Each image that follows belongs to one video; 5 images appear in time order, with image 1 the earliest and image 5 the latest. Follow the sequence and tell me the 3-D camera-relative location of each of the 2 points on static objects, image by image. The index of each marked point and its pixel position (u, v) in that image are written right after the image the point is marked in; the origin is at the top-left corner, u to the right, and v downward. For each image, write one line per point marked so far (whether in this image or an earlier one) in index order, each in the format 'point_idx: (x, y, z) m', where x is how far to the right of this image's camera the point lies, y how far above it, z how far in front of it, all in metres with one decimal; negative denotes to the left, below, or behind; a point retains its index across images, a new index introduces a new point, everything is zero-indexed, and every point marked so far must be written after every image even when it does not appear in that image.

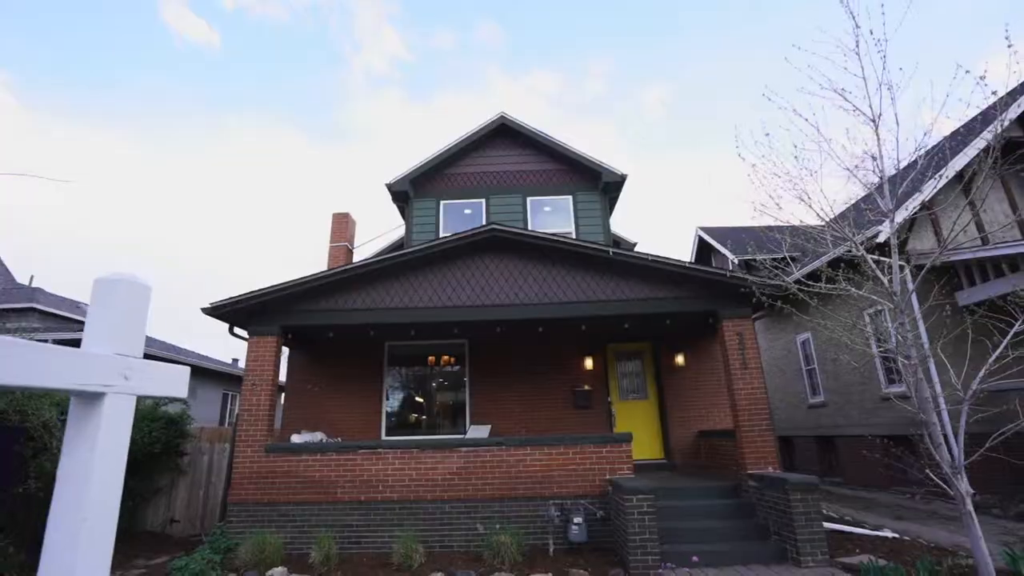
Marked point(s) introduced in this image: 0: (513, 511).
0: (0.0, -2.8, +6.8) m
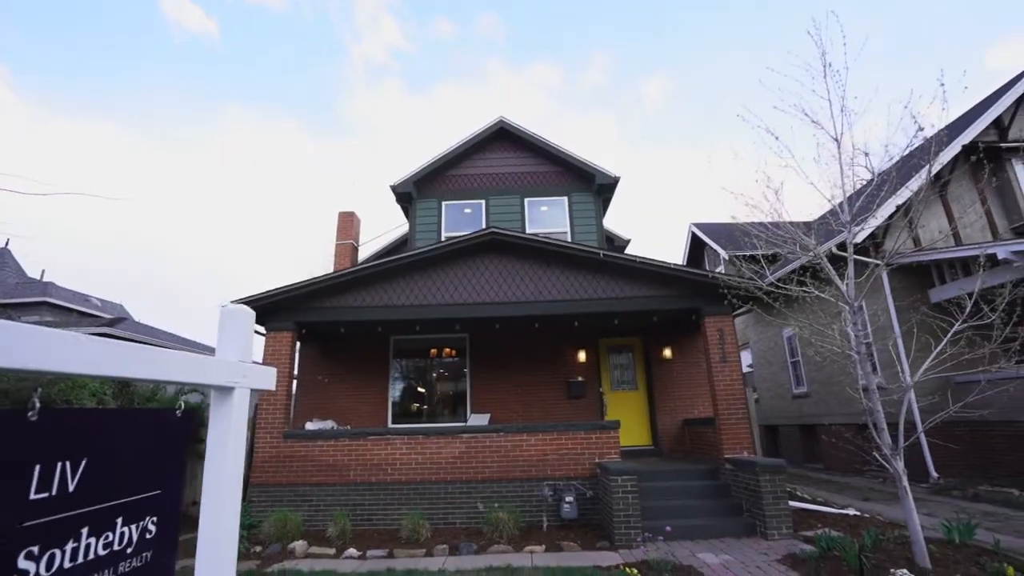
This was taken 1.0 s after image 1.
0: (0.0, -2.8, +7.5) m
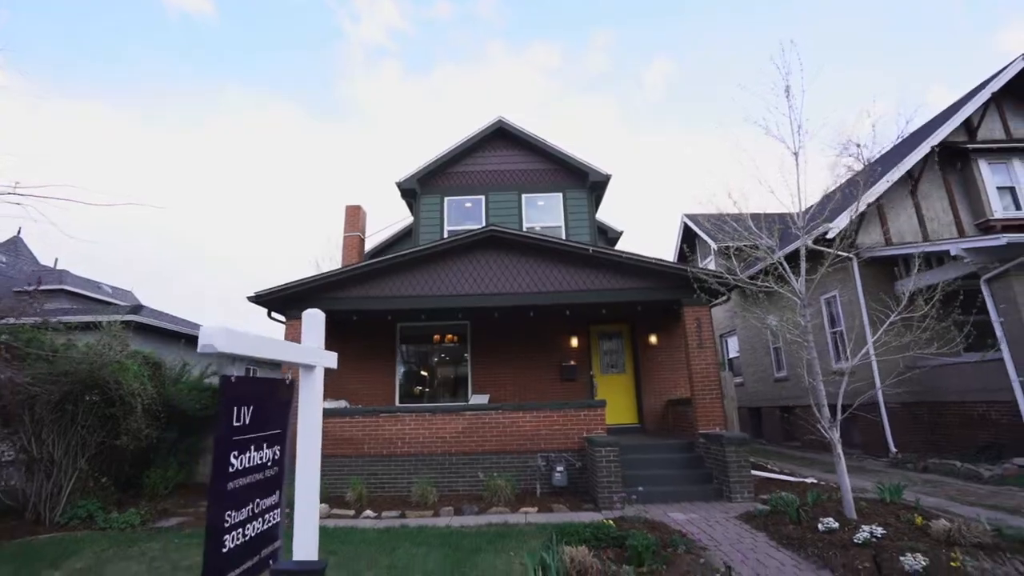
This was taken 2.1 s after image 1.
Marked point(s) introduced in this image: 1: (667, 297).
0: (-0.1, -2.7, +8.4) m
1: (+2.7, -0.1, +9.5) m
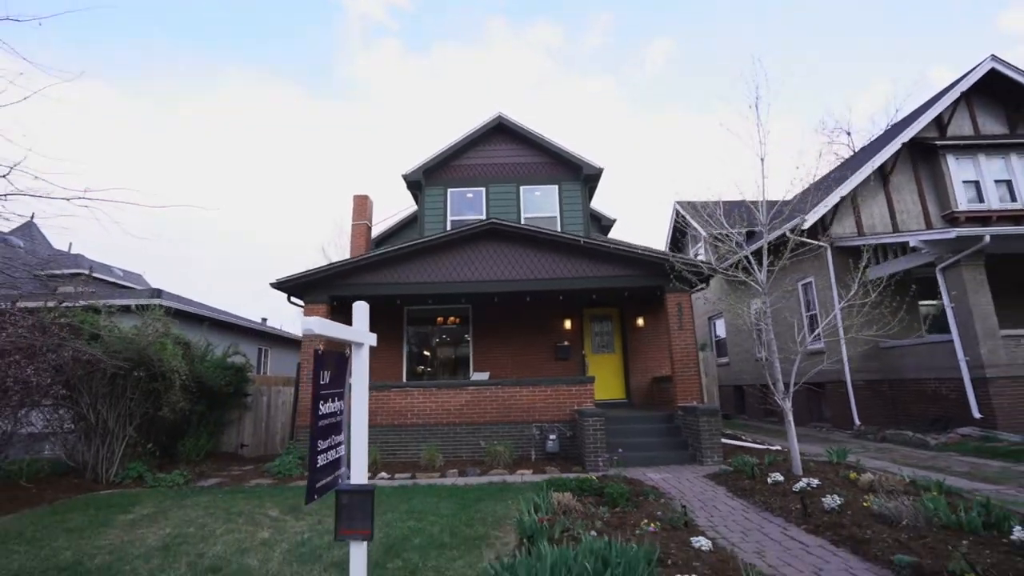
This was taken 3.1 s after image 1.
0: (-0.1, -2.5, +9.4) m
1: (+2.7, +0.1, +10.4) m
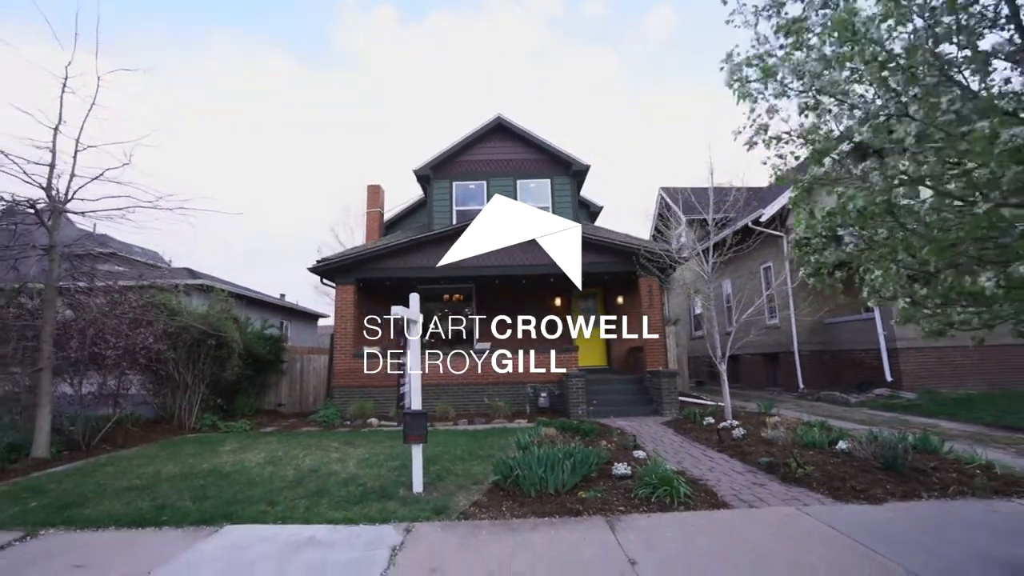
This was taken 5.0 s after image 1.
0: (-0.1, -2.1, +11.5) m
1: (+2.6, +0.4, +12.4) m
